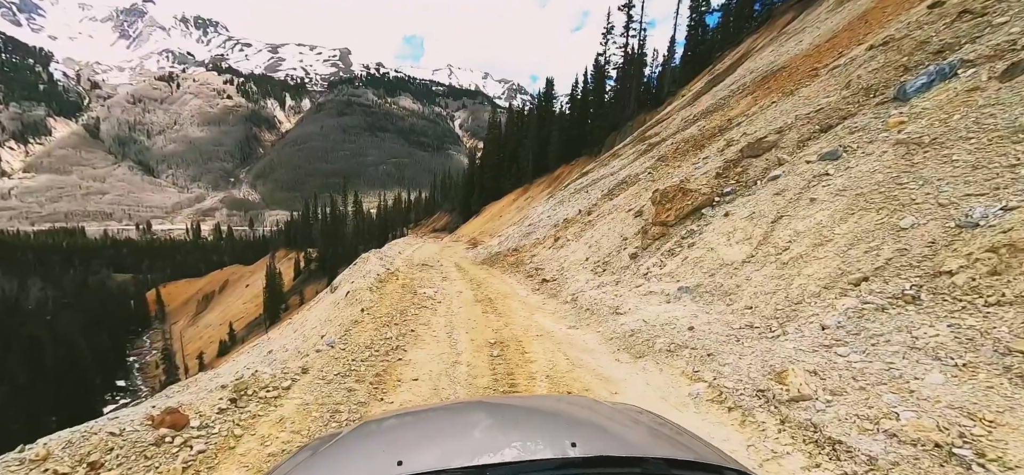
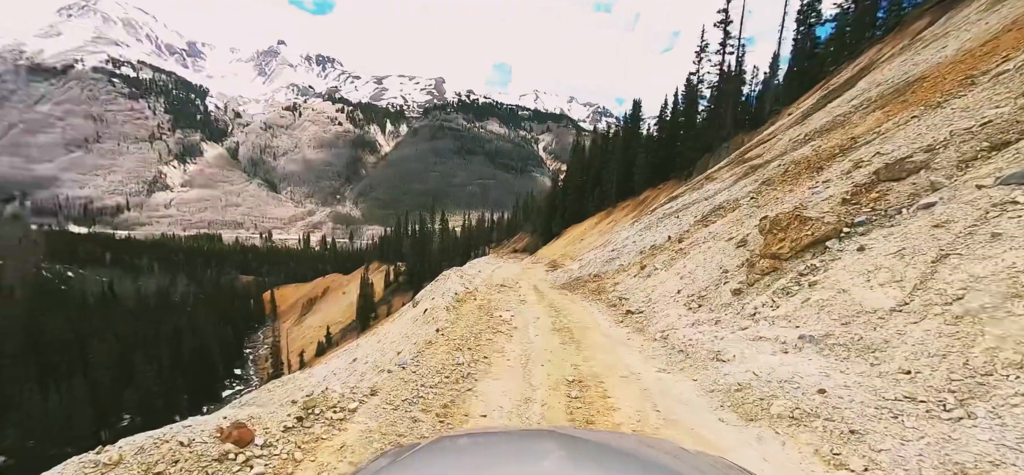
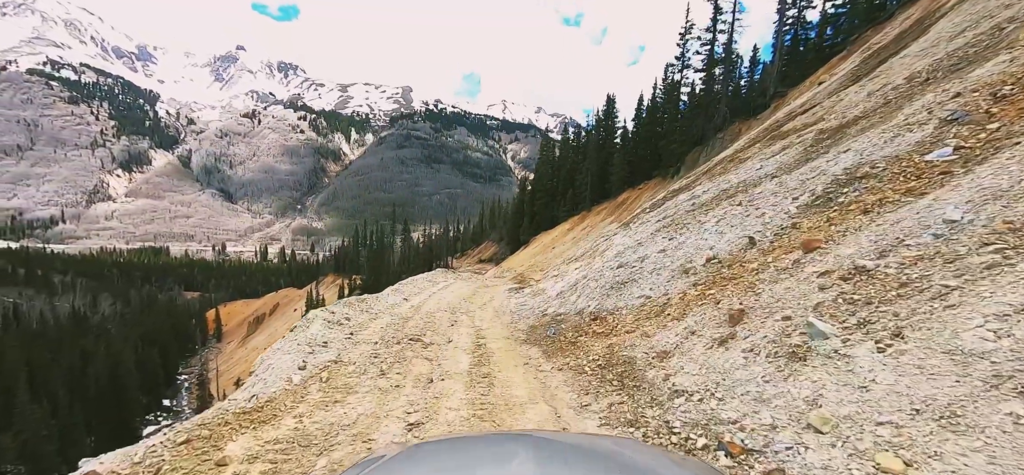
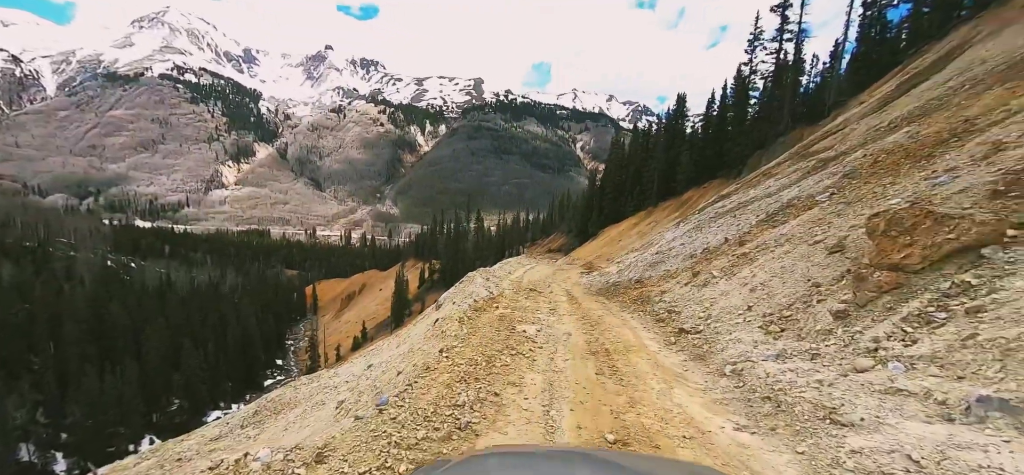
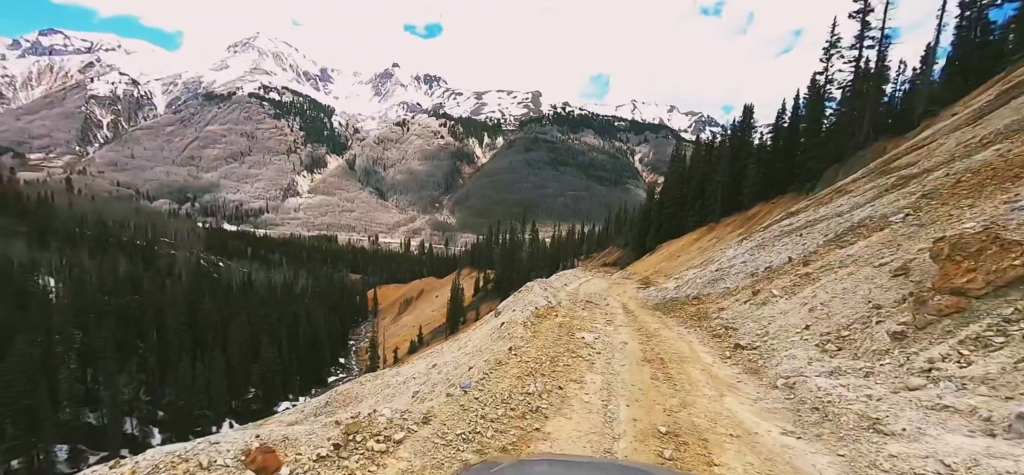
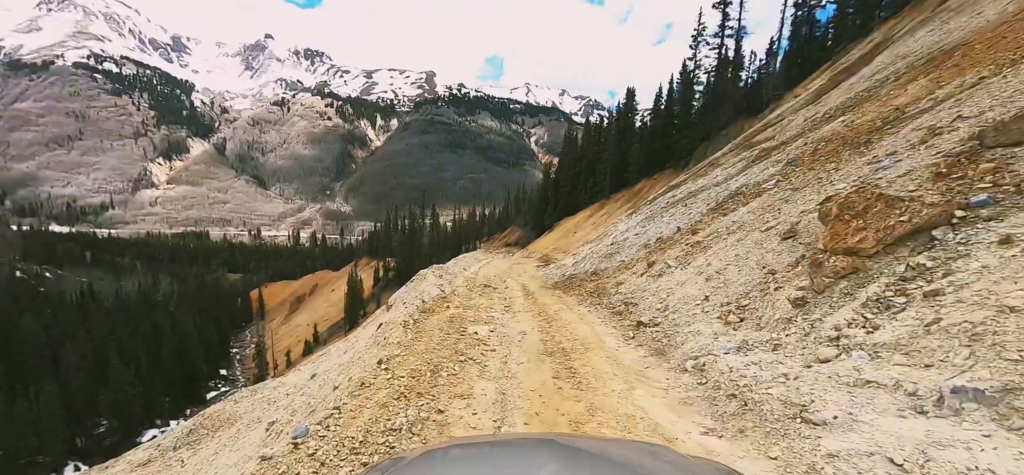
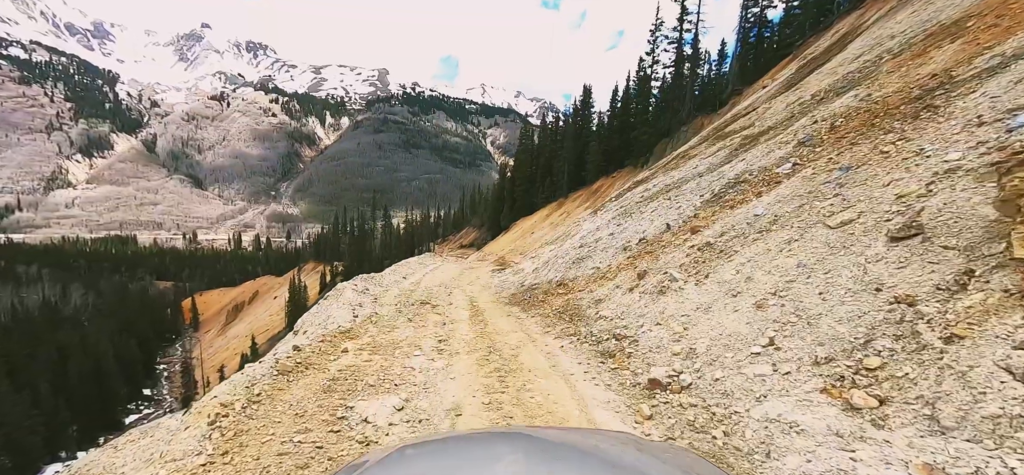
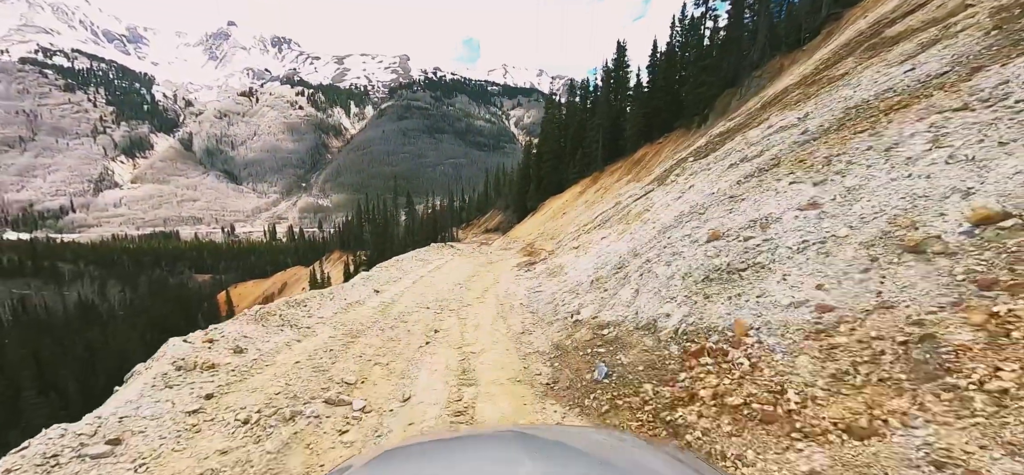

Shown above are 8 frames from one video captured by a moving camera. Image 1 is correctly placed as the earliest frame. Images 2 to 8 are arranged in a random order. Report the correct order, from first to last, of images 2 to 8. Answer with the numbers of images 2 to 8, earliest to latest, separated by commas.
2, 5, 4, 6, 7, 3, 8
